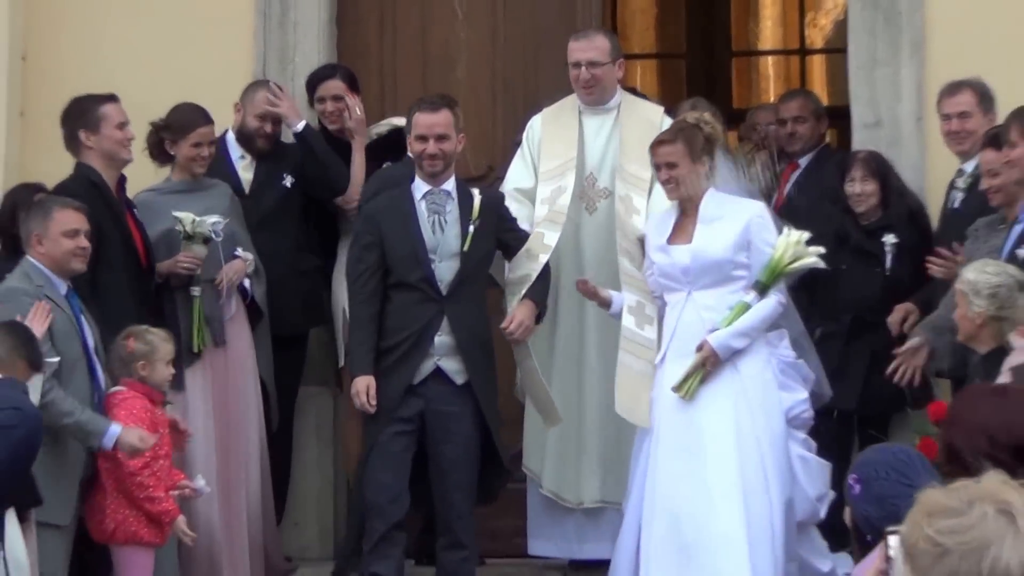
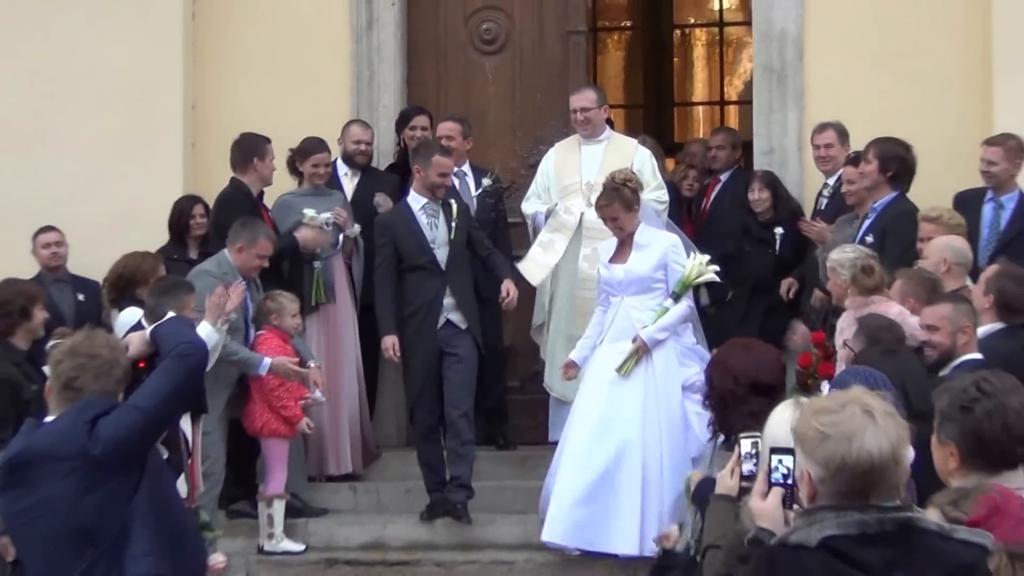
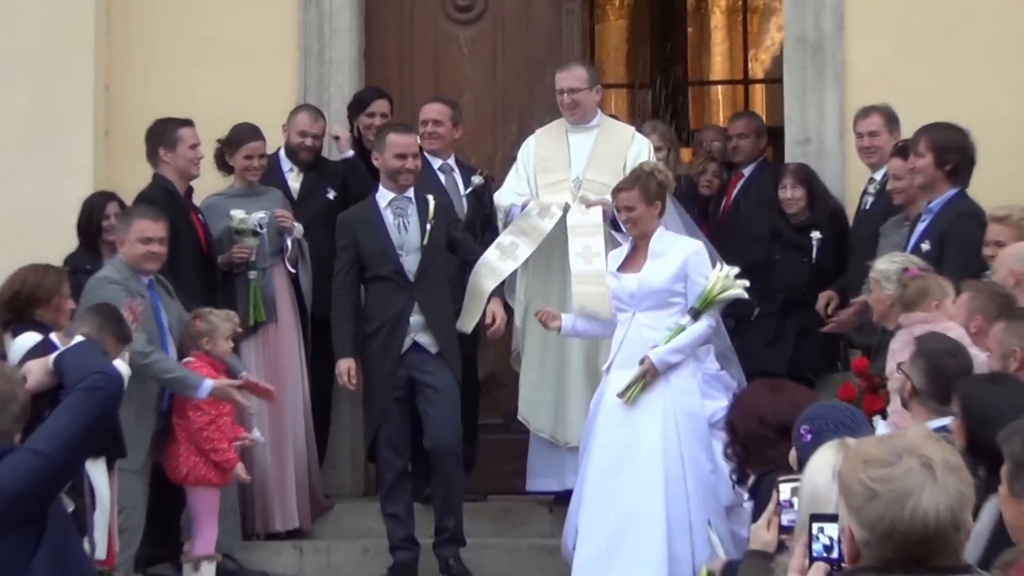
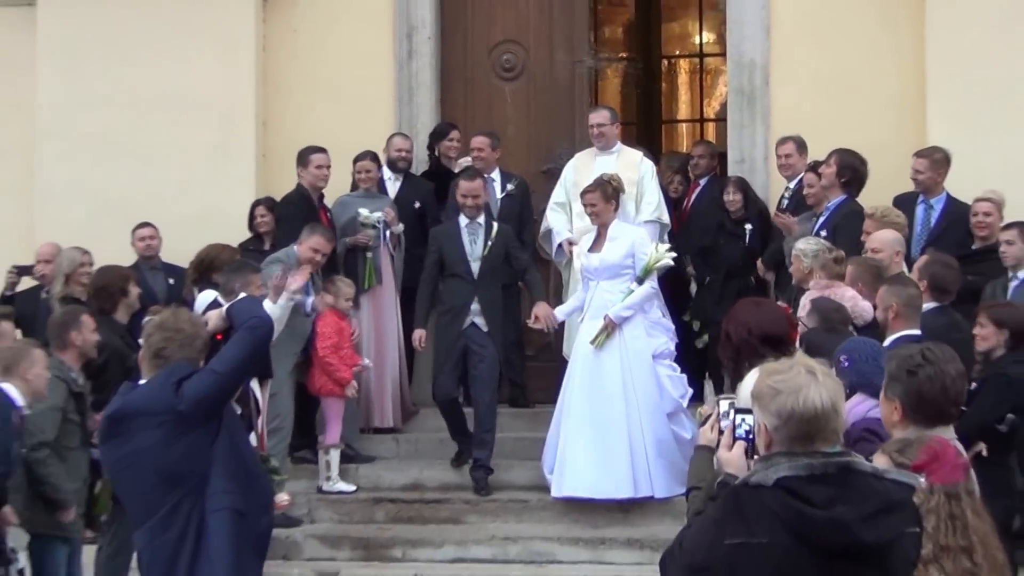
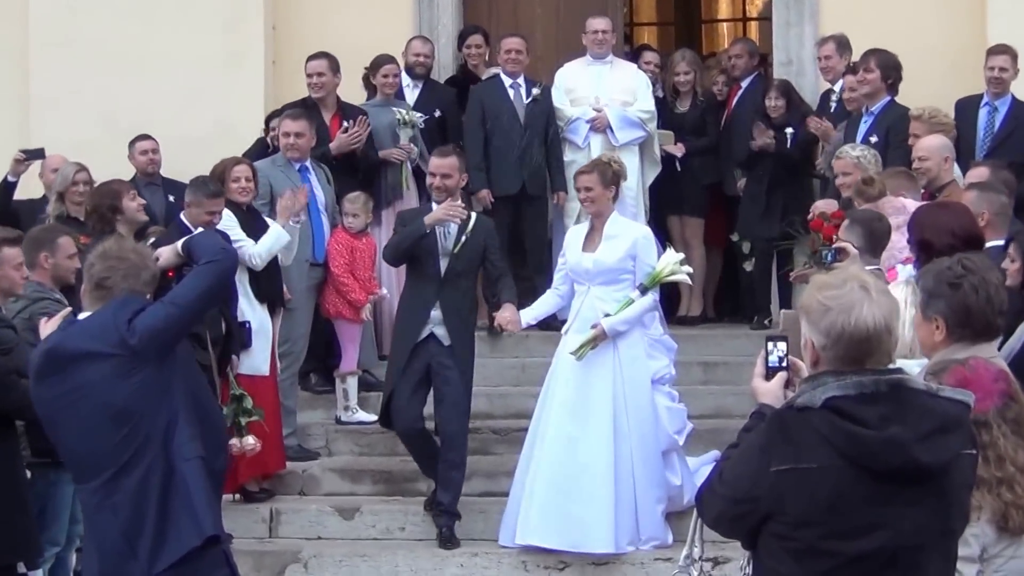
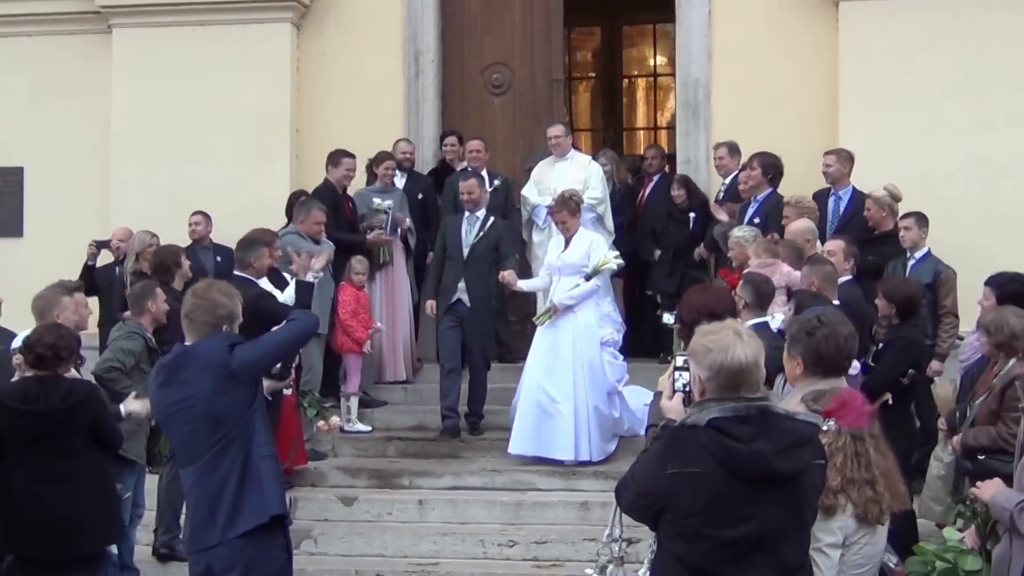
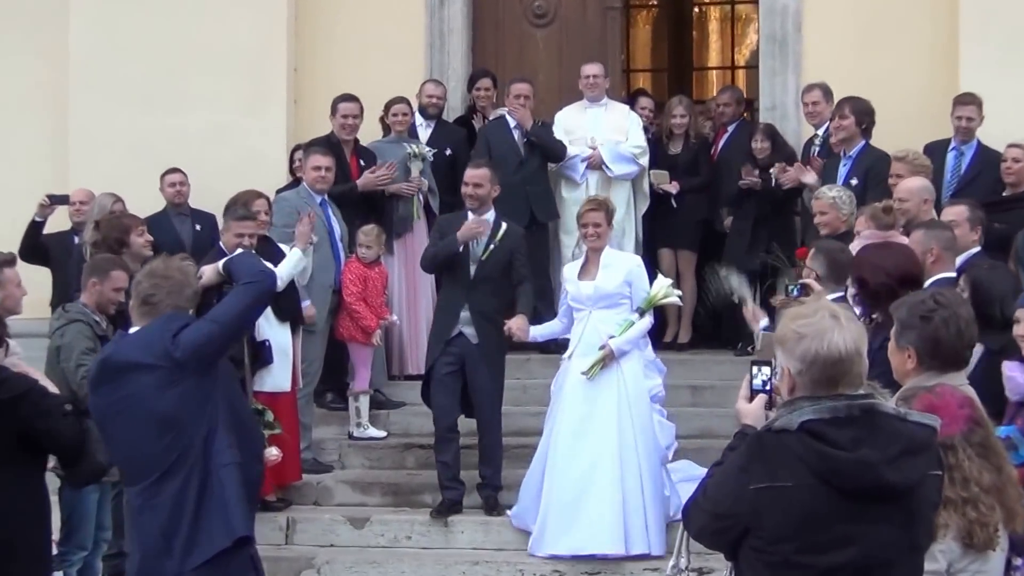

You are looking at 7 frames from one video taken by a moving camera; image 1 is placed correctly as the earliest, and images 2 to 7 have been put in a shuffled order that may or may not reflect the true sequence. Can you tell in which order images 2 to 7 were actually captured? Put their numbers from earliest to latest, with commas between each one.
3, 2, 4, 6, 7, 5
